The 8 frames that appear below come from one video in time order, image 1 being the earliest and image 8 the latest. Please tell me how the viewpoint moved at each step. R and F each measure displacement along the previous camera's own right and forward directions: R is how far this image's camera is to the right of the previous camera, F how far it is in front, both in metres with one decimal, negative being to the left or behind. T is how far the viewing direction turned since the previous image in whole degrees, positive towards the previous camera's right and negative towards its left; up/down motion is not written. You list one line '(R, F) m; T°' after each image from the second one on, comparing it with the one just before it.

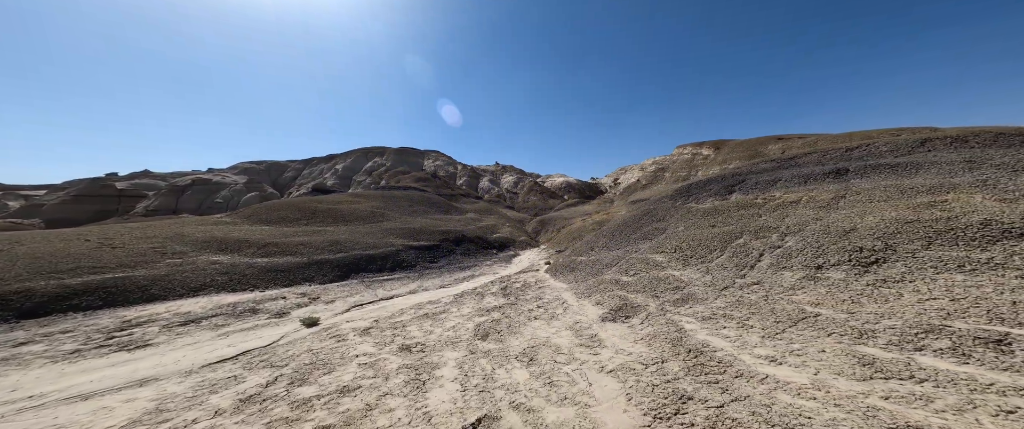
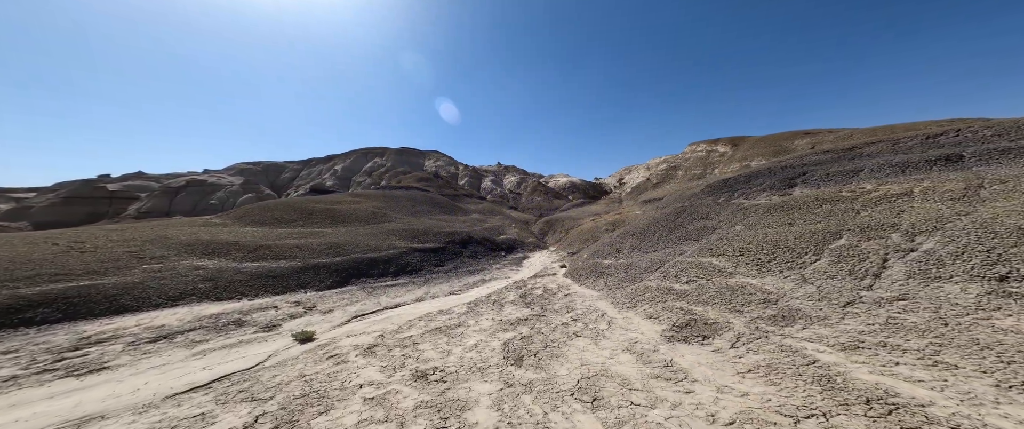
(-0.7, +1.1) m; 0°
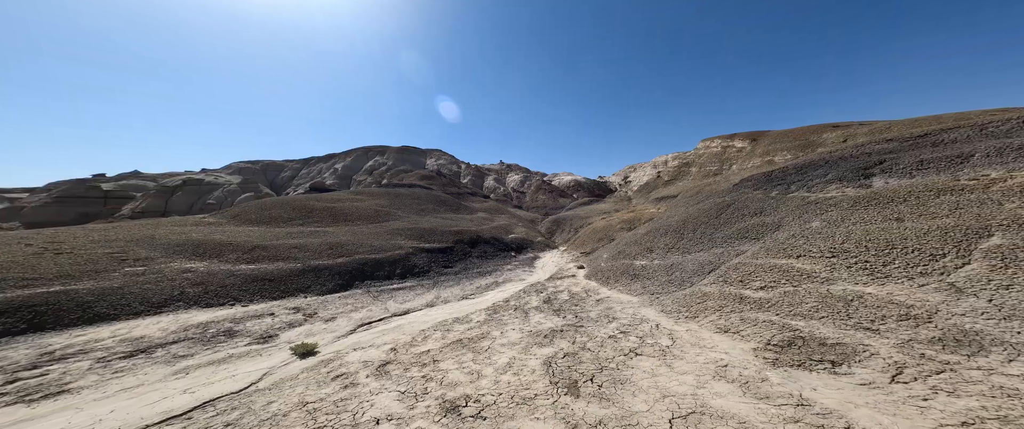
(-0.7, +1.0) m; 0°
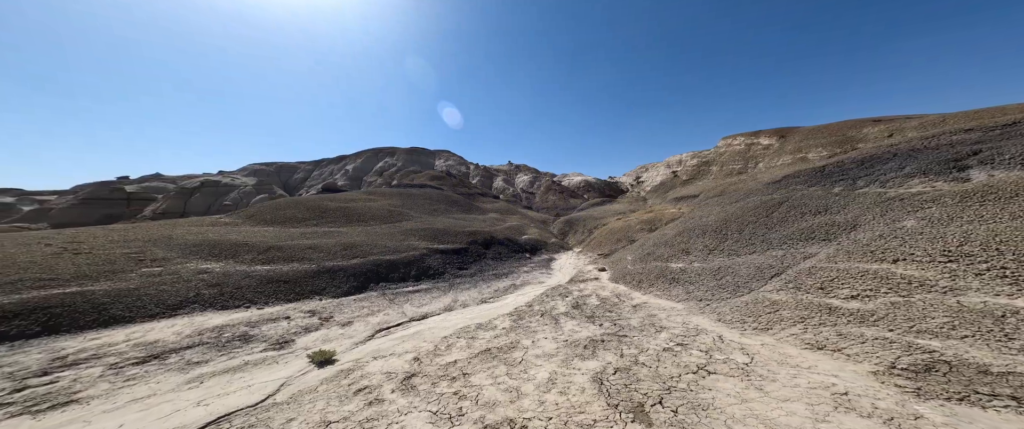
(-0.5, +0.5) m; -2°
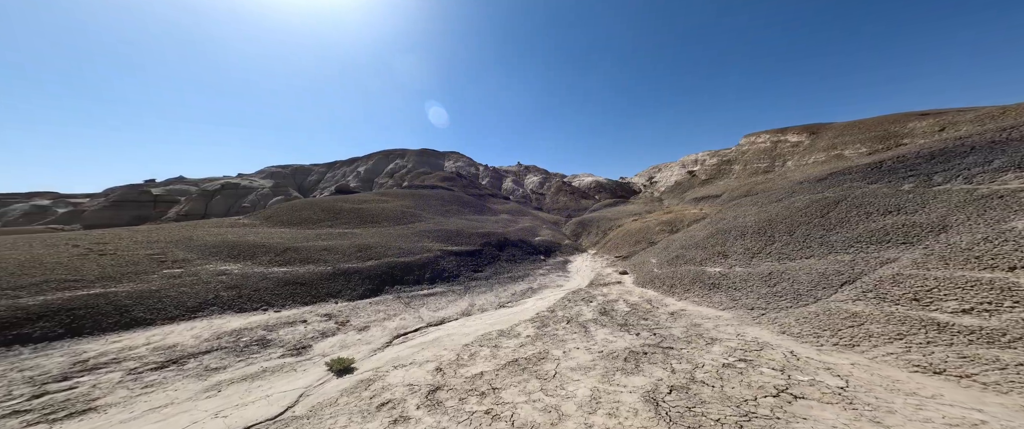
(-0.4, +0.4) m; -2°
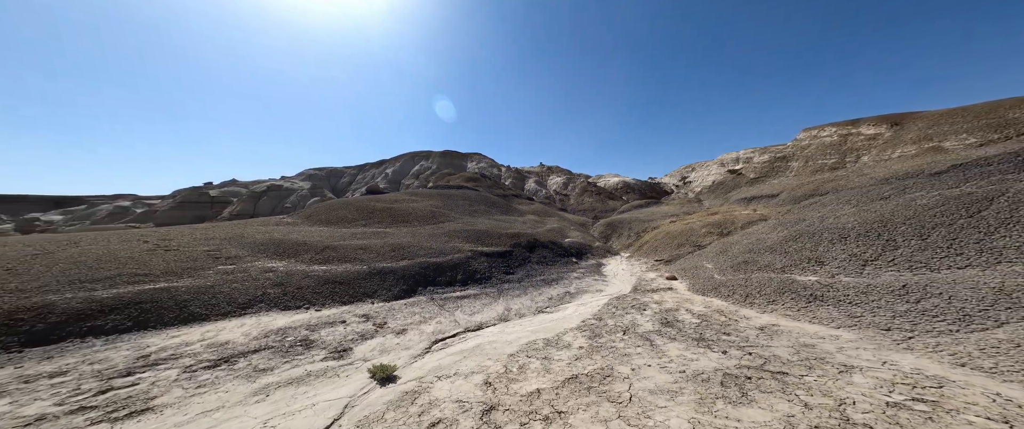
(-0.7, +0.6) m; -5°
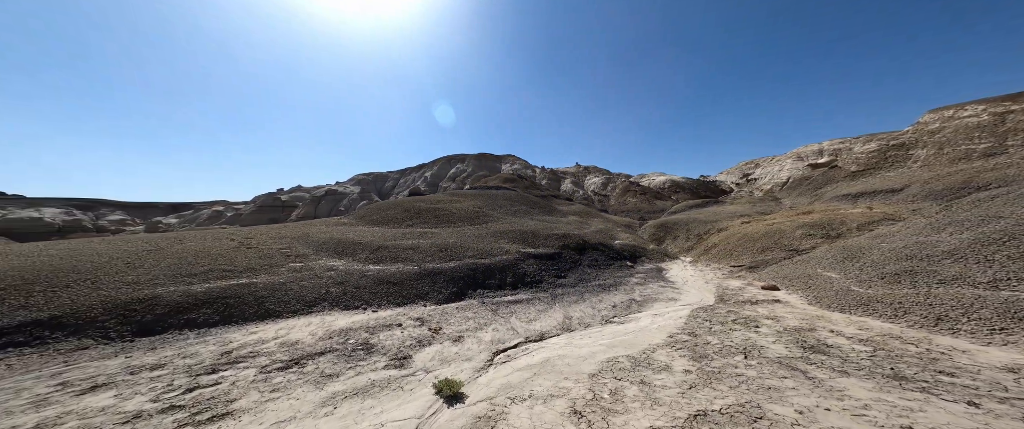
(-1.1, +1.0) m; -8°
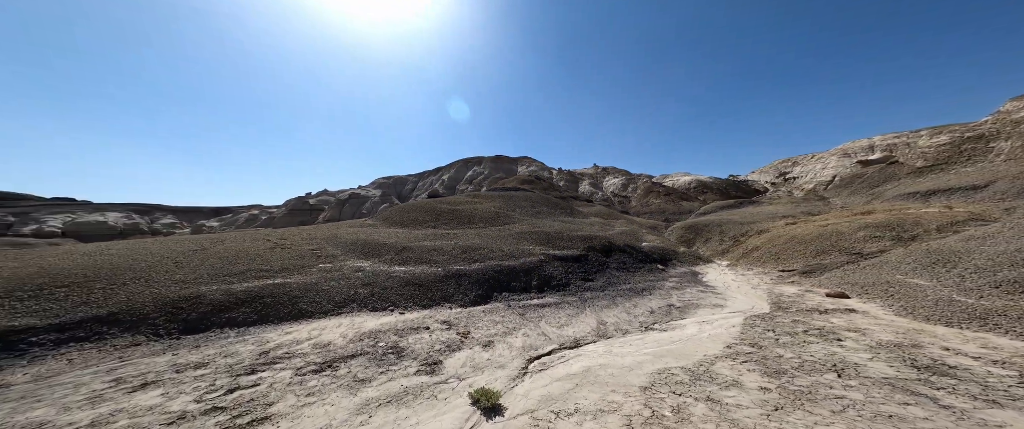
(-0.6, +0.5) m; -4°
